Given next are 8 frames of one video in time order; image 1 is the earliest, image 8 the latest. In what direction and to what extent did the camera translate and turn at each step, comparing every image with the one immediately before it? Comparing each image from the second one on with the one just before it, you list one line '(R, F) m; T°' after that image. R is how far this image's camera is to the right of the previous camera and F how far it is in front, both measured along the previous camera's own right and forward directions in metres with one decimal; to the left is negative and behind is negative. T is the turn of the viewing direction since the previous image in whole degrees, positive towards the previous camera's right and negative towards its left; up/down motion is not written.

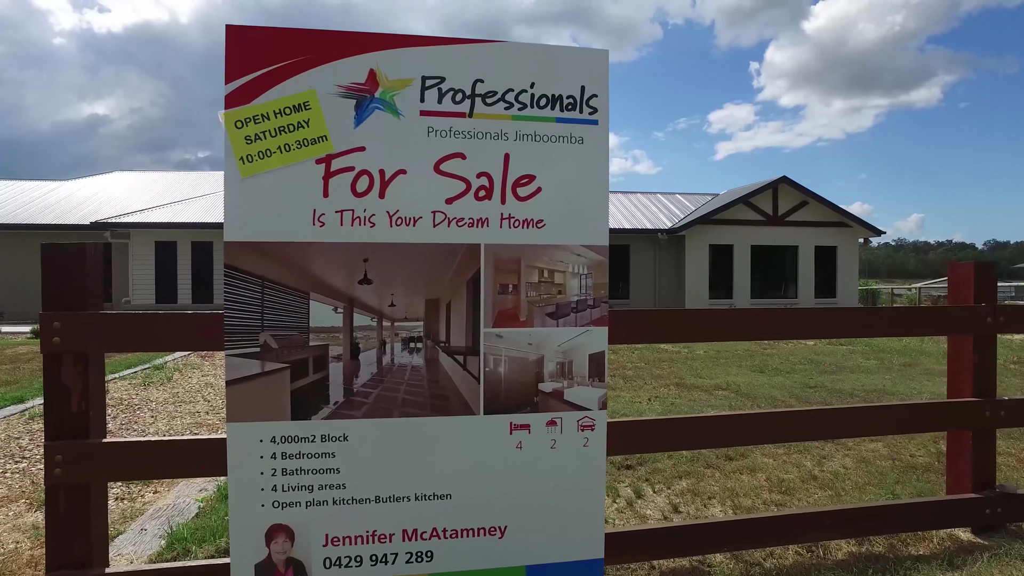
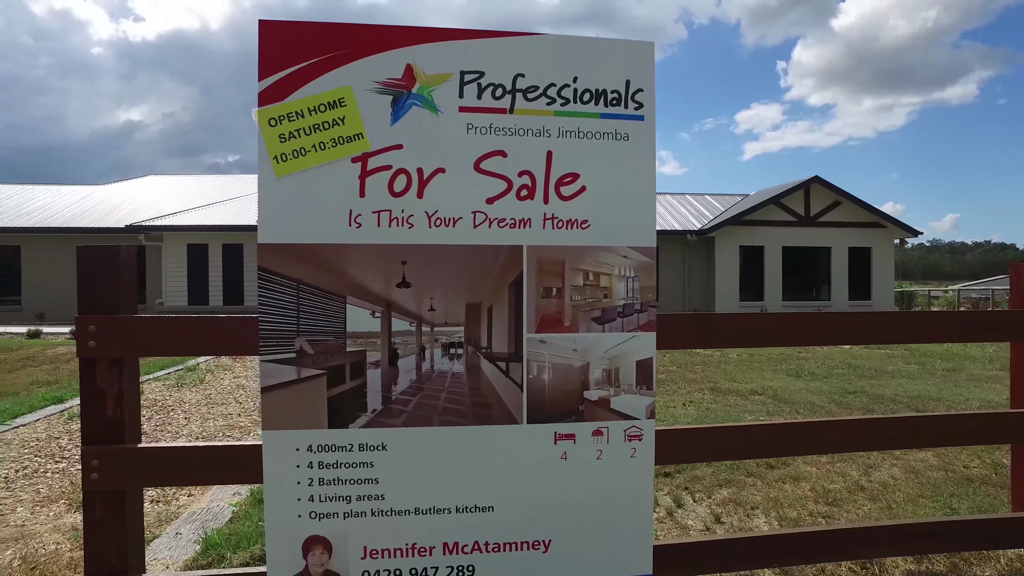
(-0.1, +0.1) m; -2°
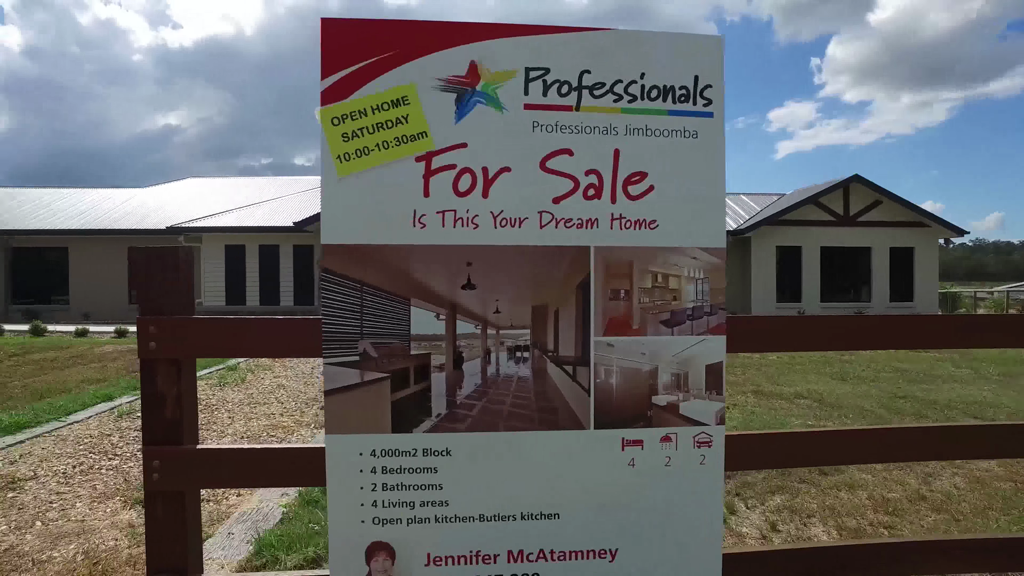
(-0.1, +0.1) m; -2°
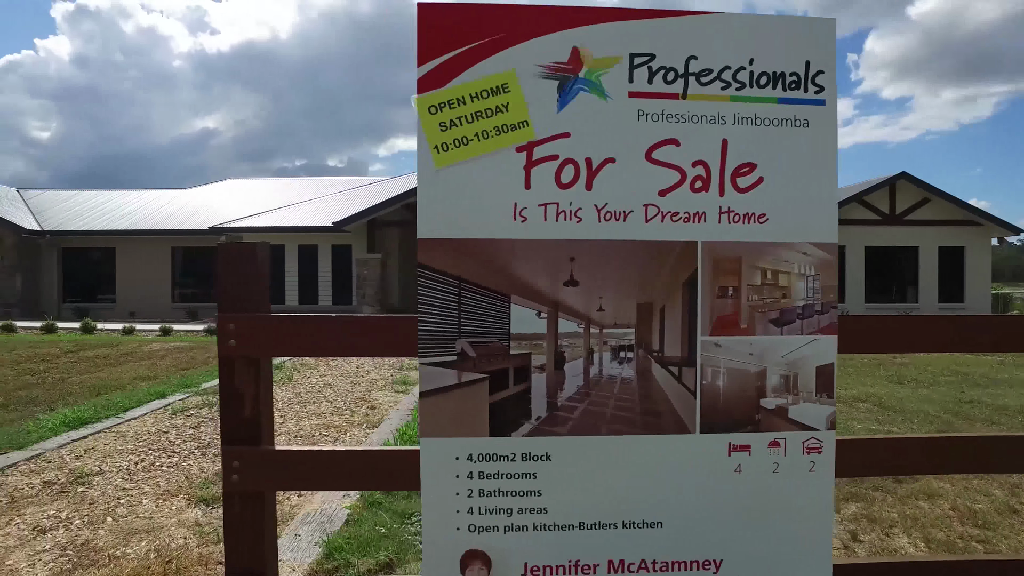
(-0.2, +0.1) m; -3°
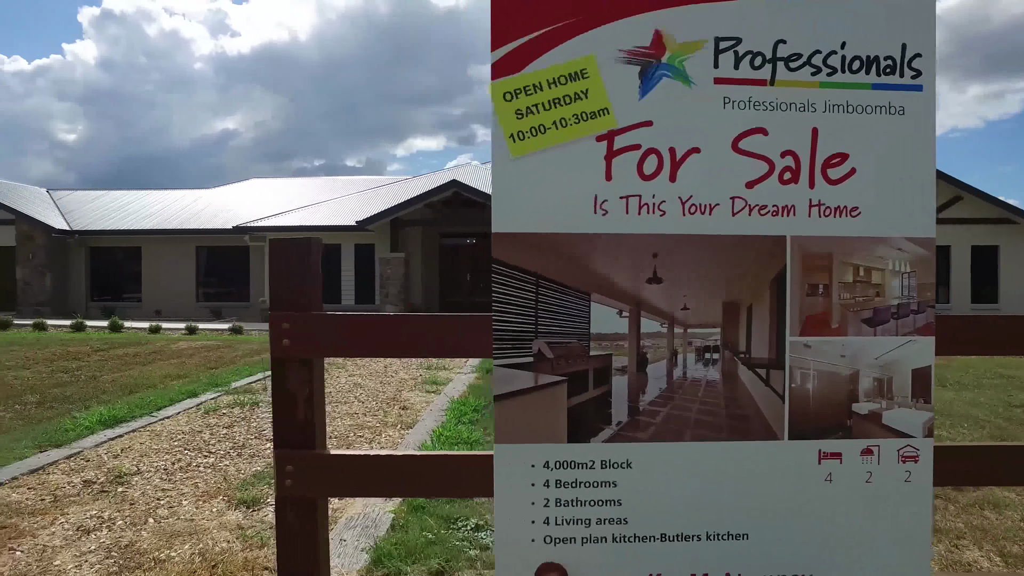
(-0.2, +0.1) m; -1°
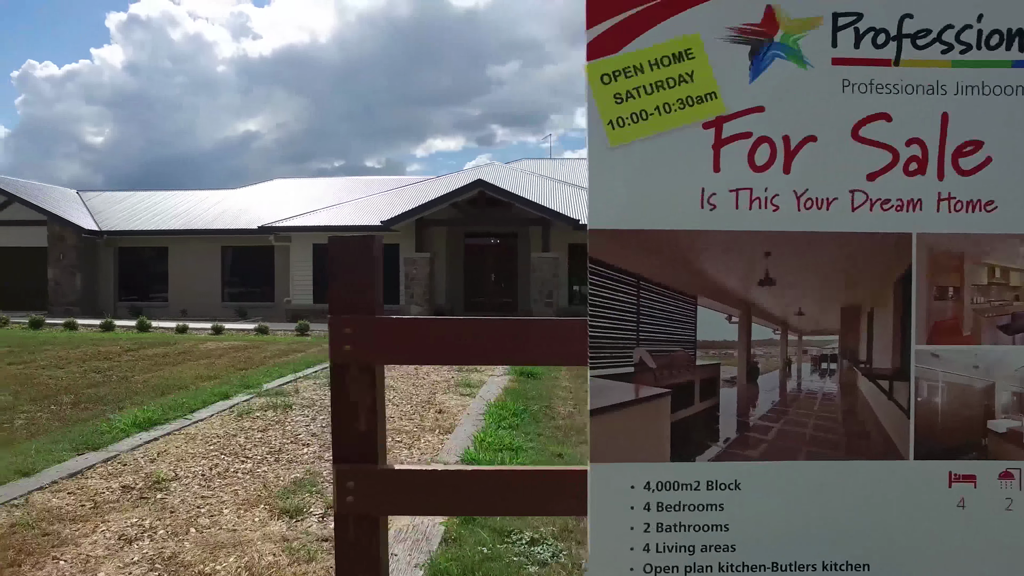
(-0.2, +0.2) m; -2°
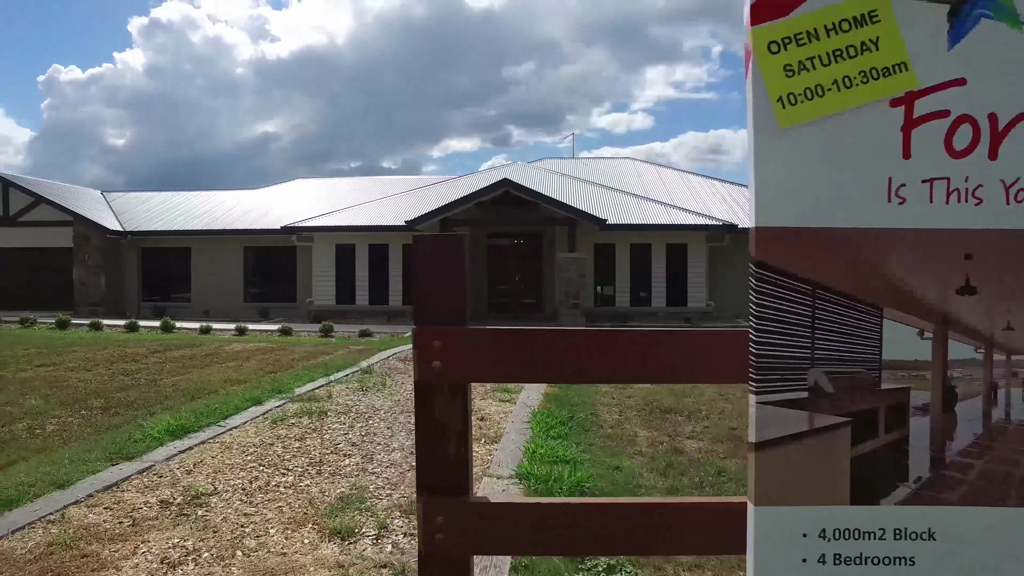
(-0.3, +0.3) m; -1°
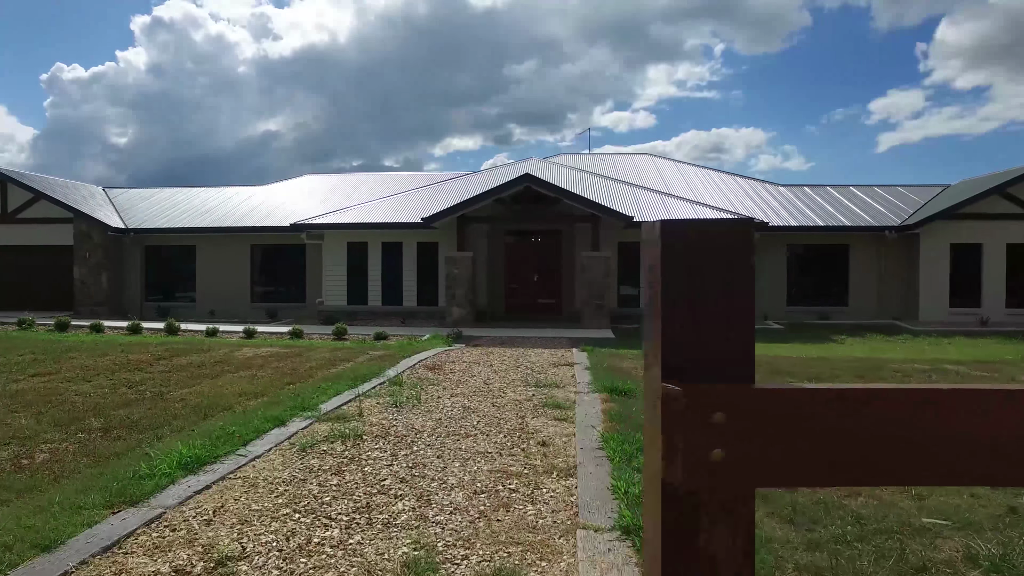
(-0.5, +0.9) m; 0°
